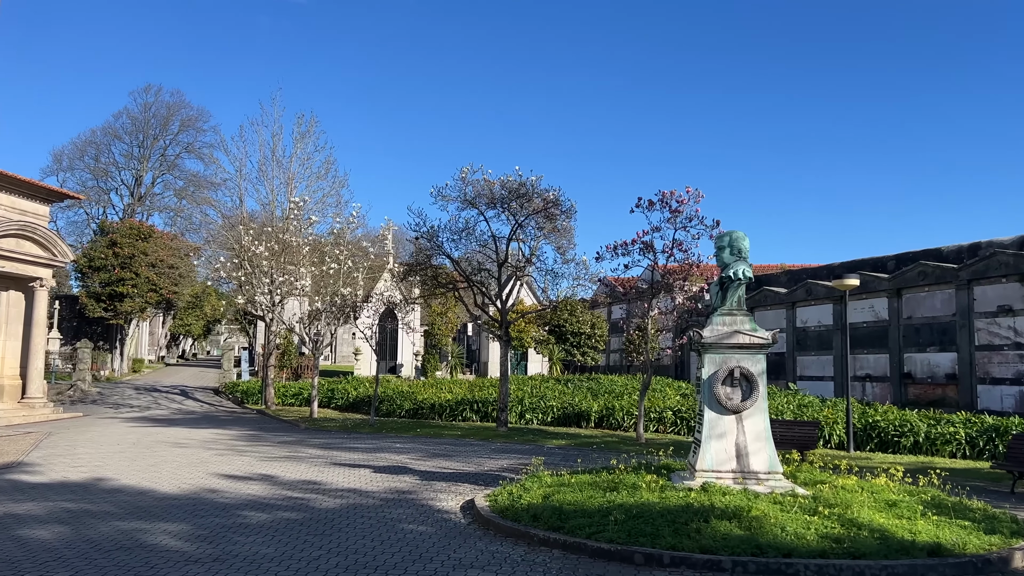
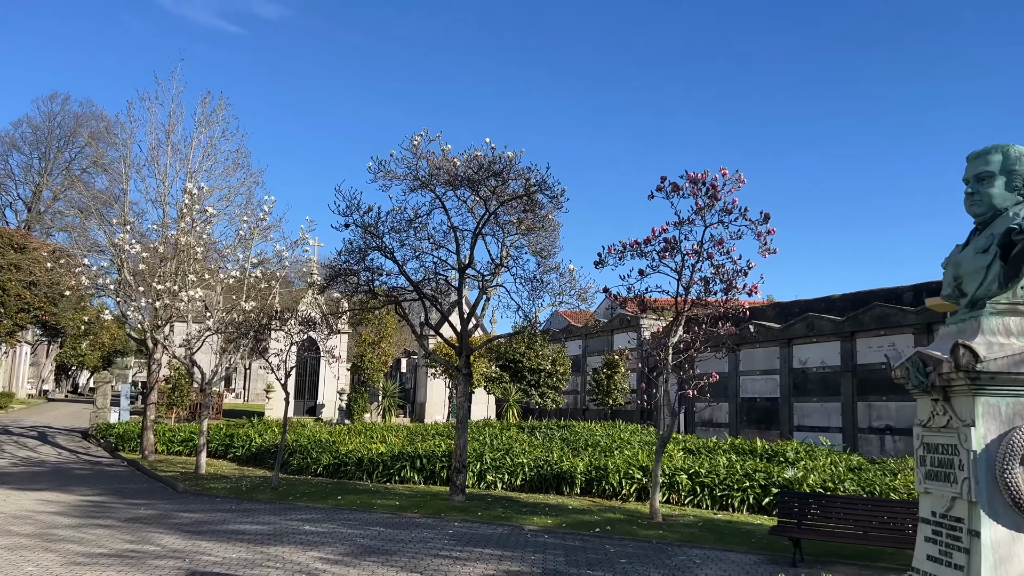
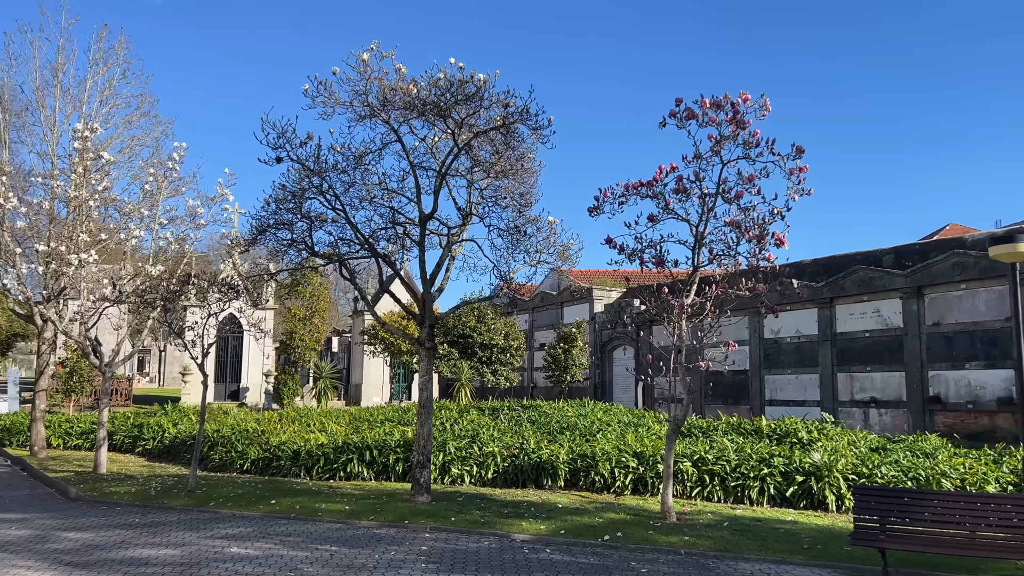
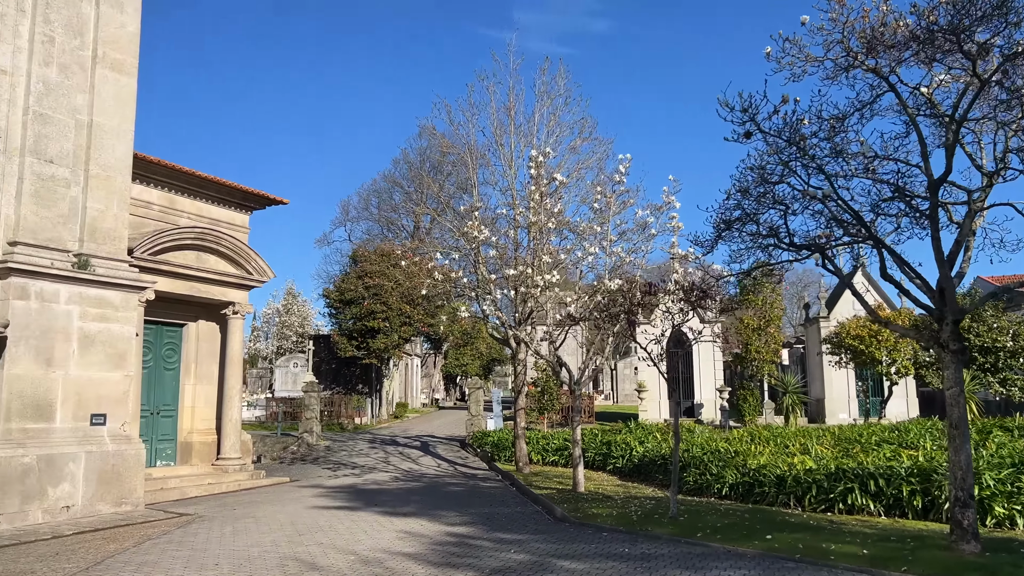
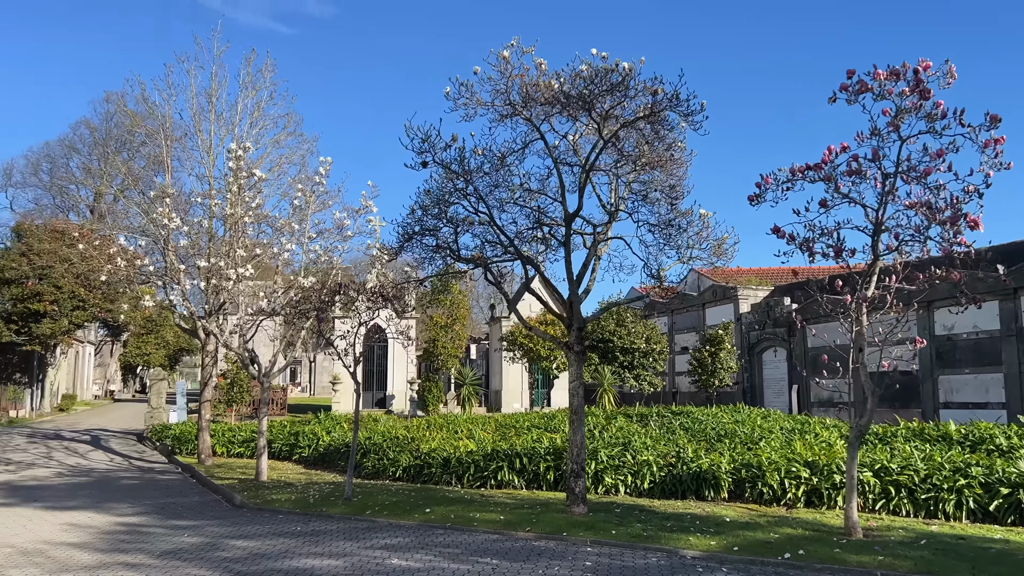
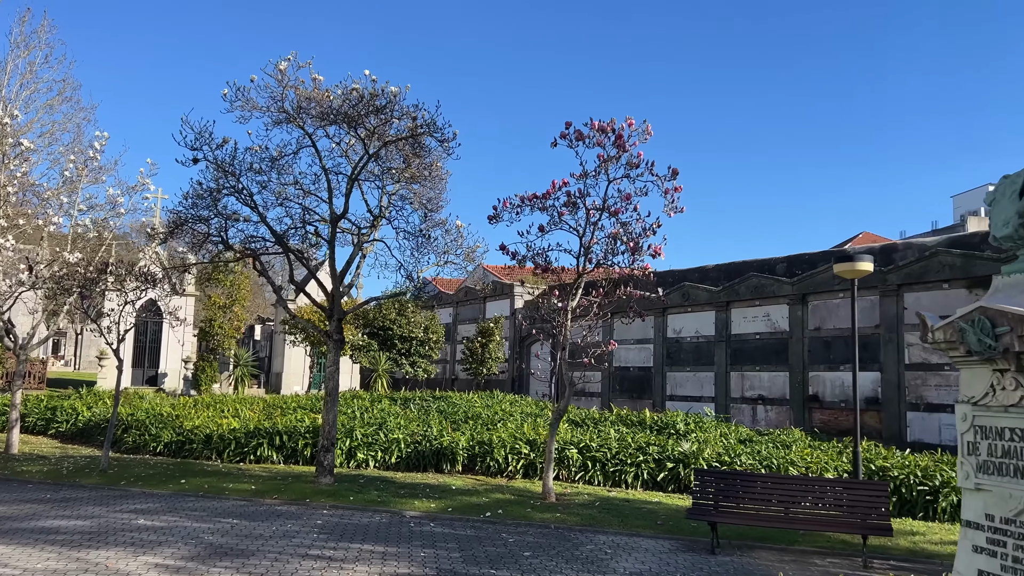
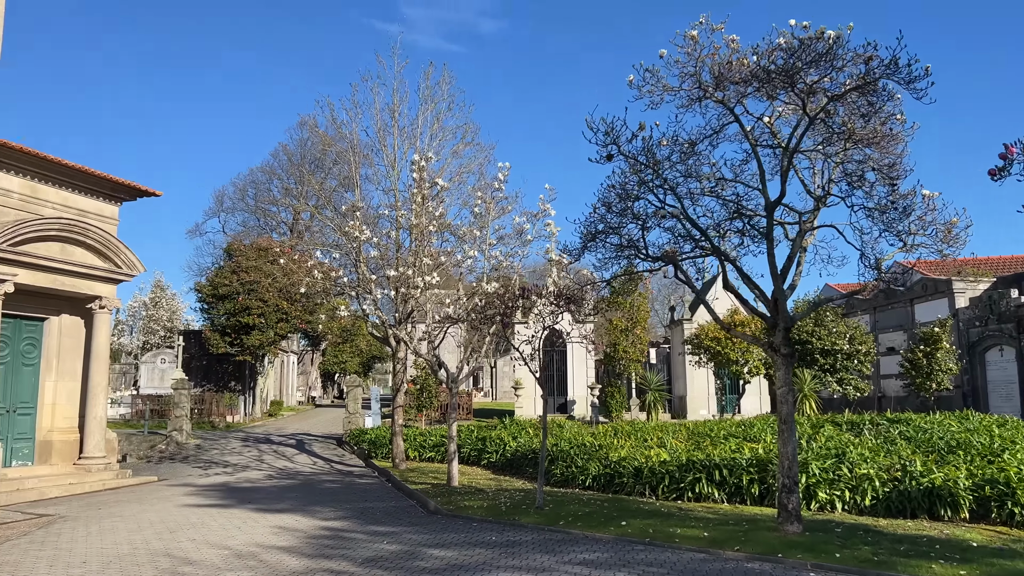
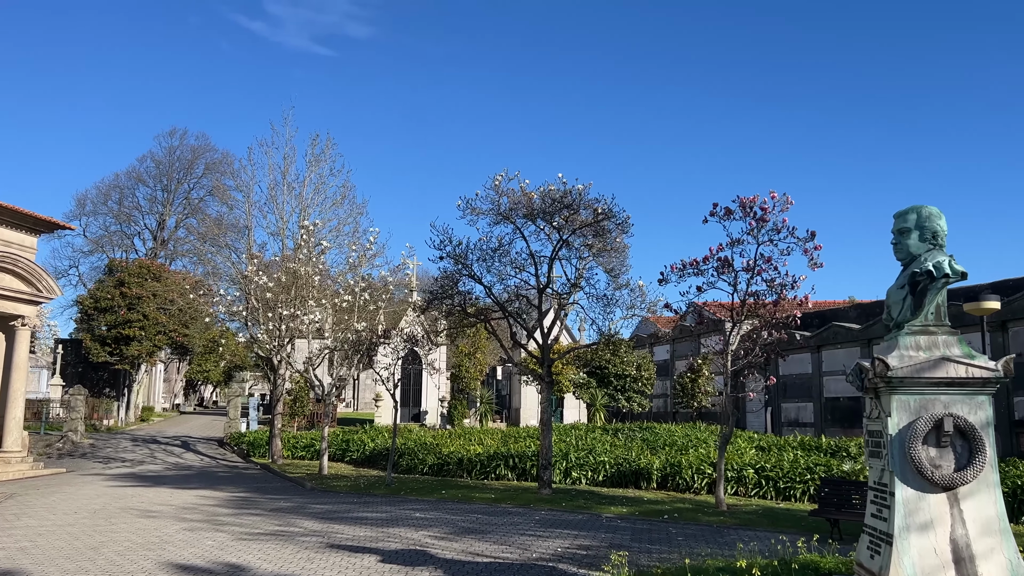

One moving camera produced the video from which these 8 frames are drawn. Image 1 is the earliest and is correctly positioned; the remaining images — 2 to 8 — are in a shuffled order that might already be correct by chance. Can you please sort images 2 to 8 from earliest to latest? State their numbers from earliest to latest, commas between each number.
8, 2, 6, 3, 5, 7, 4
